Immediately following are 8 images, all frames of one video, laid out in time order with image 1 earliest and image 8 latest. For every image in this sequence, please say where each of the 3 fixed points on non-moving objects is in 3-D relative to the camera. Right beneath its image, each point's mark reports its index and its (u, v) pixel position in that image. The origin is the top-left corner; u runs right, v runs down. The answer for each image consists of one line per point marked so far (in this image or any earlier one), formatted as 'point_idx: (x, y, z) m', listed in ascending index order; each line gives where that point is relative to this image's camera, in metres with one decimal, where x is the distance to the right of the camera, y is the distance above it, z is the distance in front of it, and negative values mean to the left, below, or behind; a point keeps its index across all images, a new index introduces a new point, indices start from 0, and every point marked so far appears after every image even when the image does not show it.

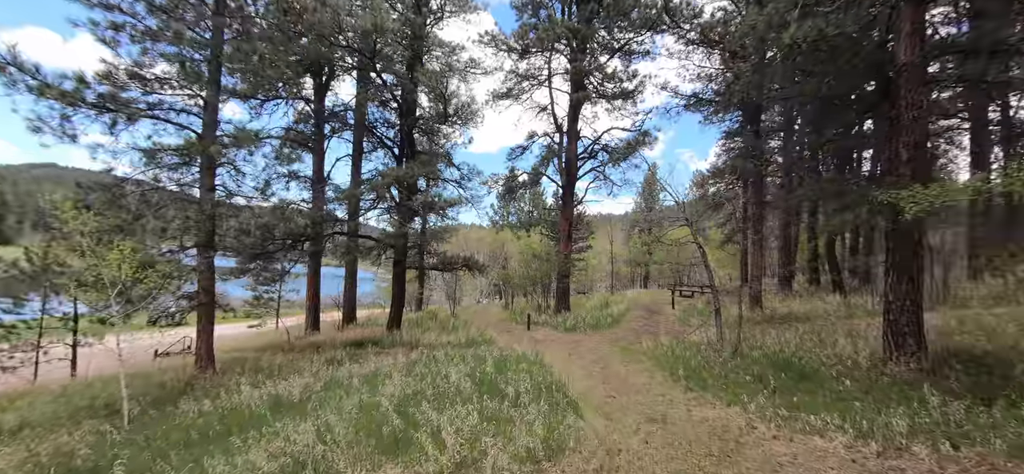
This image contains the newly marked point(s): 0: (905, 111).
0: (+6.8, +2.1, +8.3) m
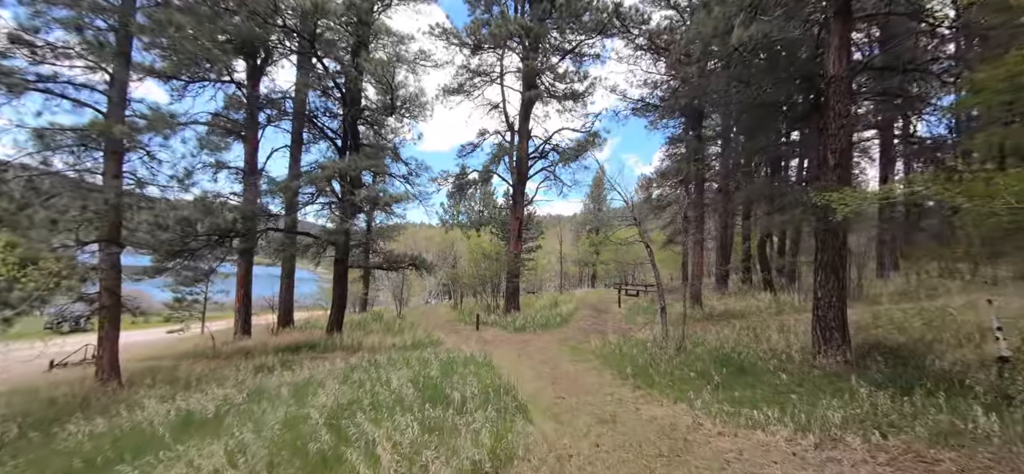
0: (+5.9, +2.1, +8.8) m
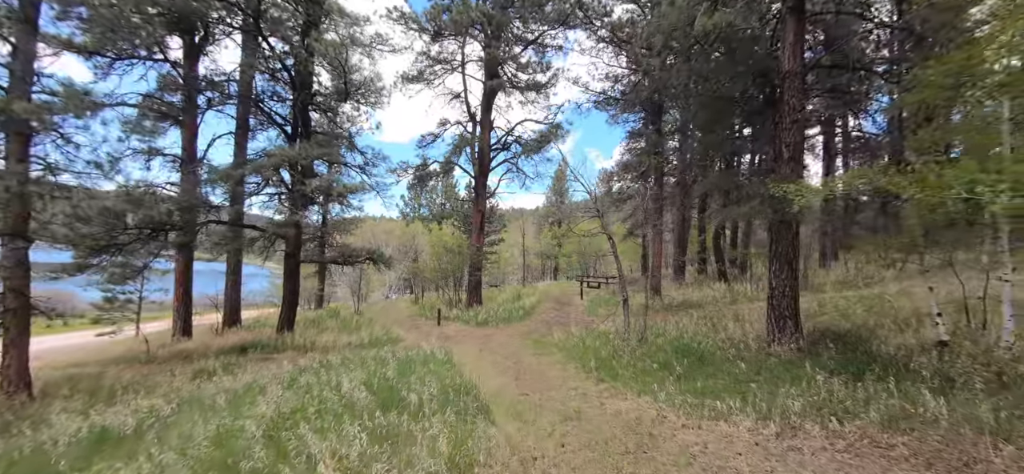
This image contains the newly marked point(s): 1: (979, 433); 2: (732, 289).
0: (+5.2, +2.3, +8.9) m
1: (+4.1, -1.7, +4.1) m
2: (+8.4, -2.0, +18.0) m
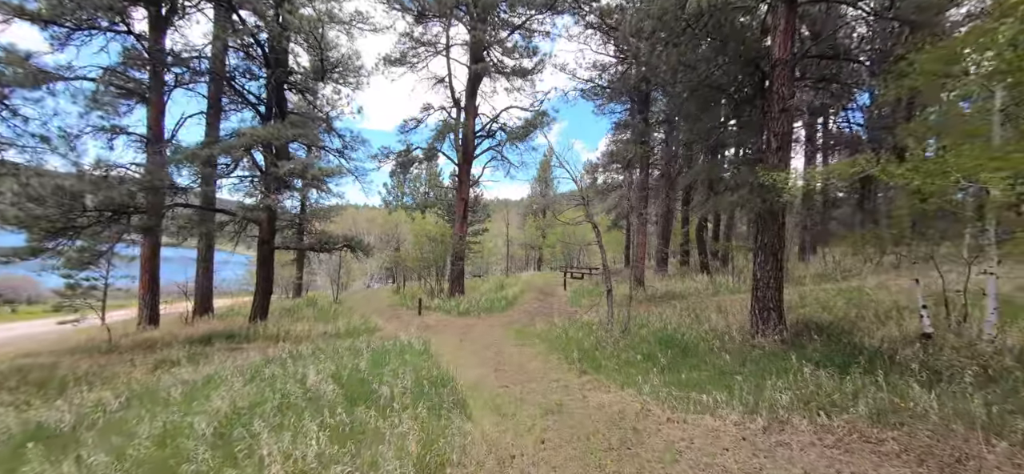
0: (+4.9, +2.5, +8.8) m
1: (+3.9, -1.6, +4.0) m
2: (+7.7, -1.7, +18.0) m
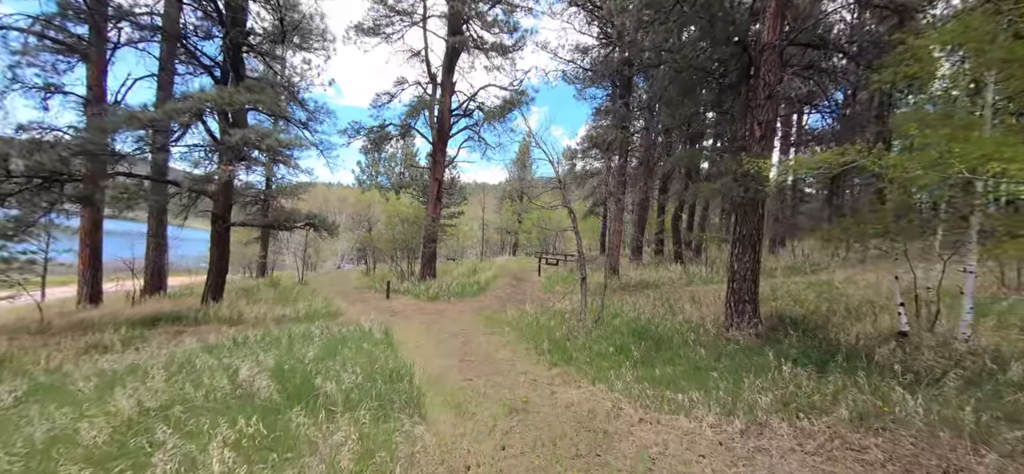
0: (+4.5, +2.6, +8.5) m
1: (+3.5, -1.6, +3.8) m
2: (+6.7, -1.3, +17.9) m
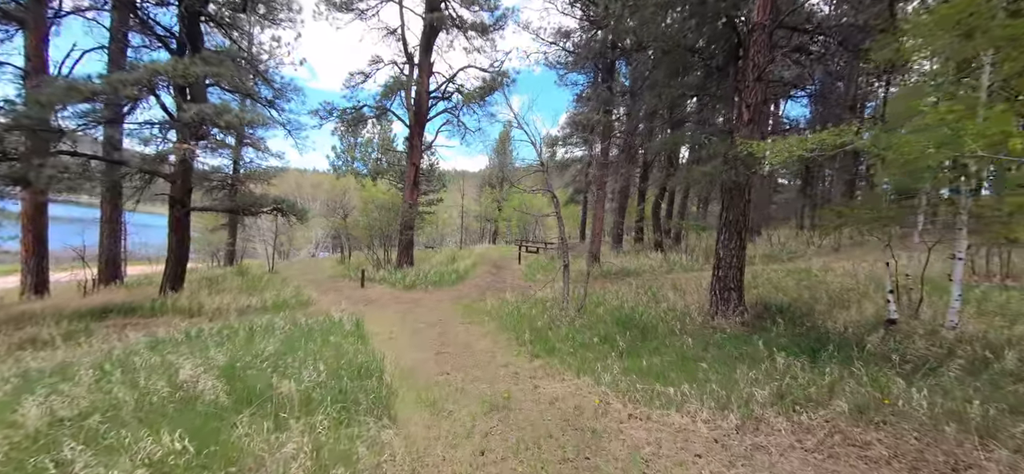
0: (+4.1, +2.9, +8.2) m
1: (+3.4, -1.5, +3.6) m
2: (+5.9, -0.8, +17.8) m
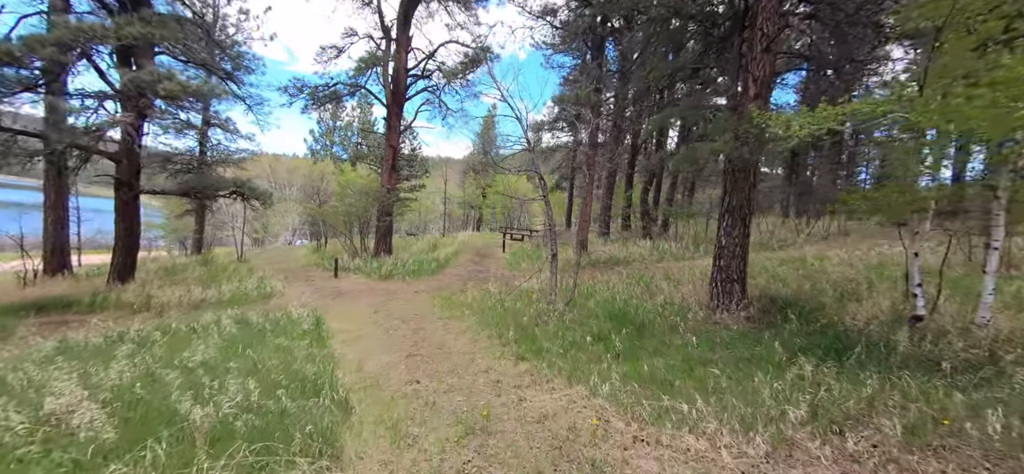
0: (+3.8, +3.1, +7.4) m
1: (+3.3, -1.4, +2.9) m
2: (+5.3, -0.3, +17.2) m
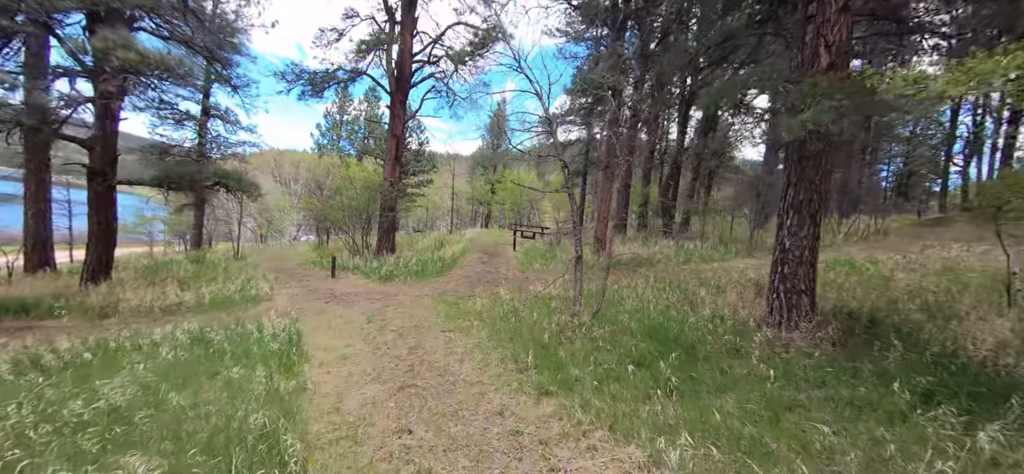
0: (+4.1, +3.1, +6.1) m
1: (+3.4, -1.4, +1.6) m
2: (+5.8, -0.3, +15.9) m
